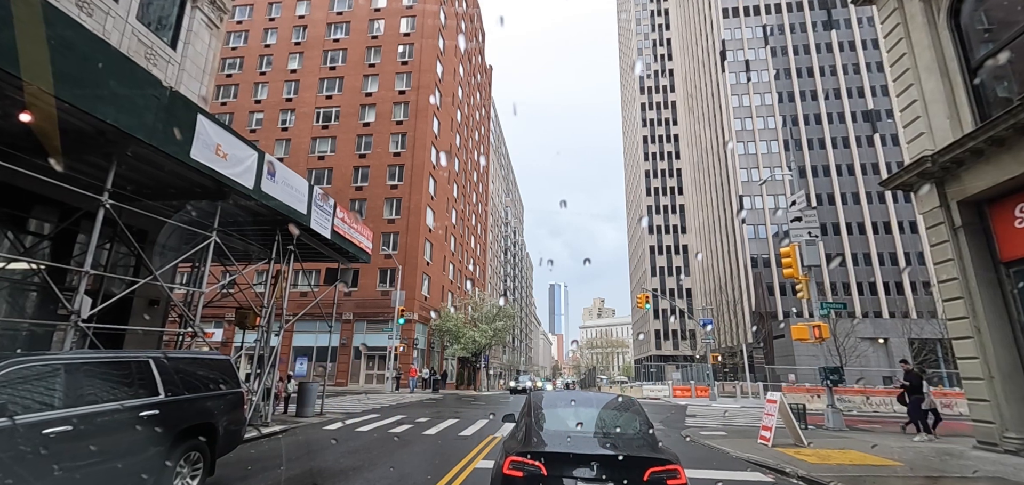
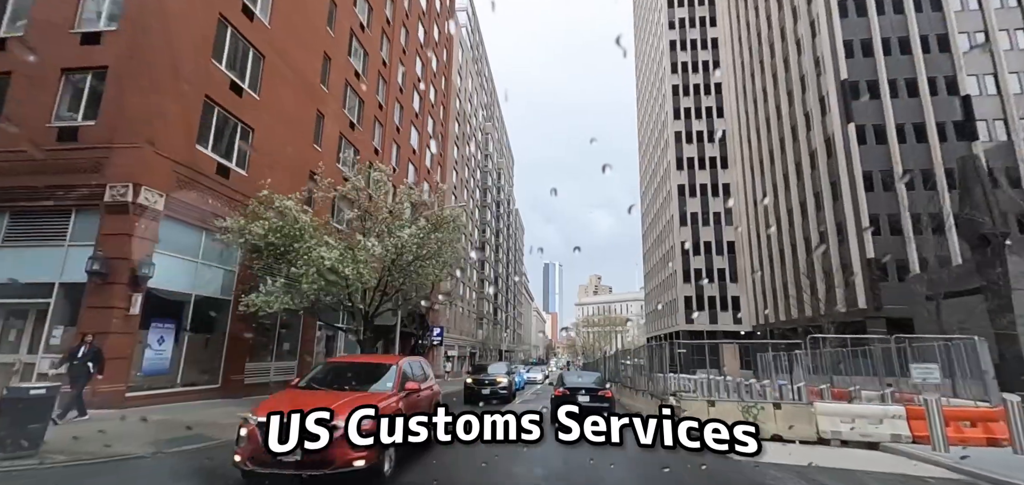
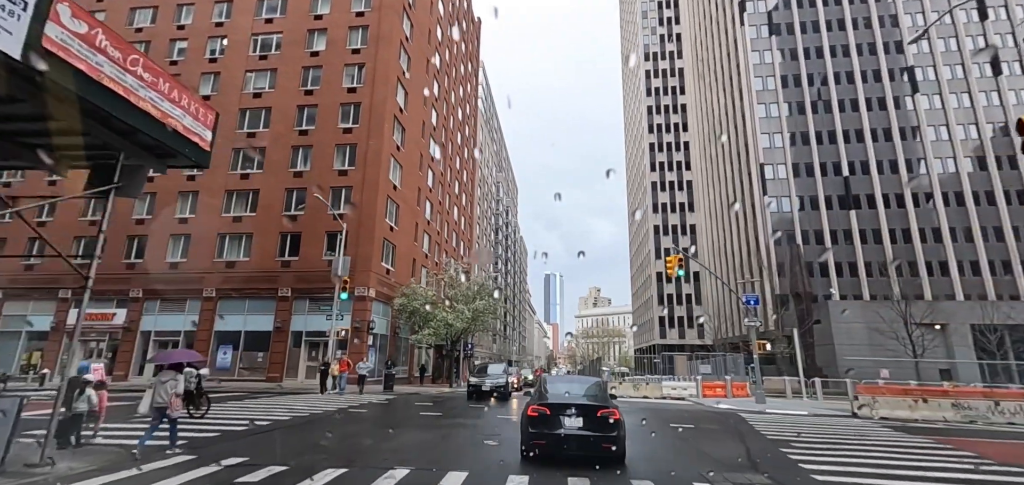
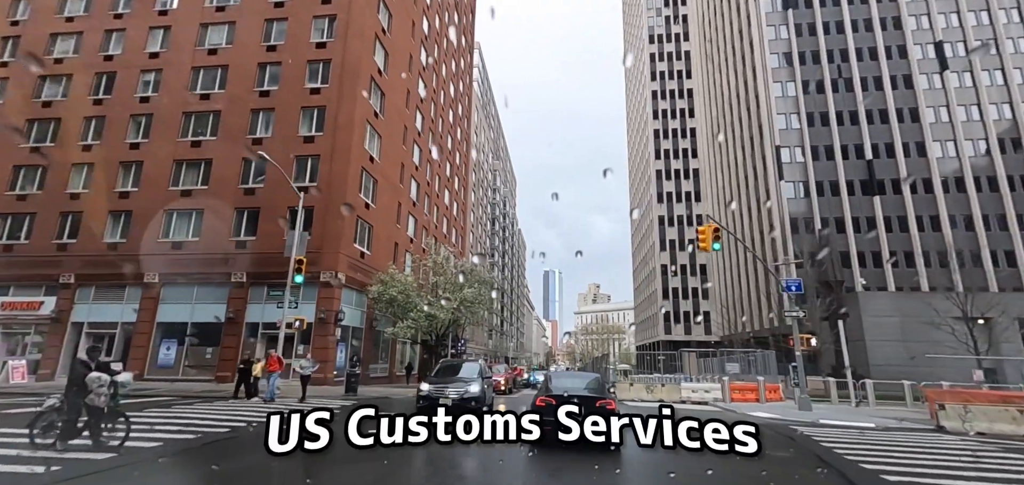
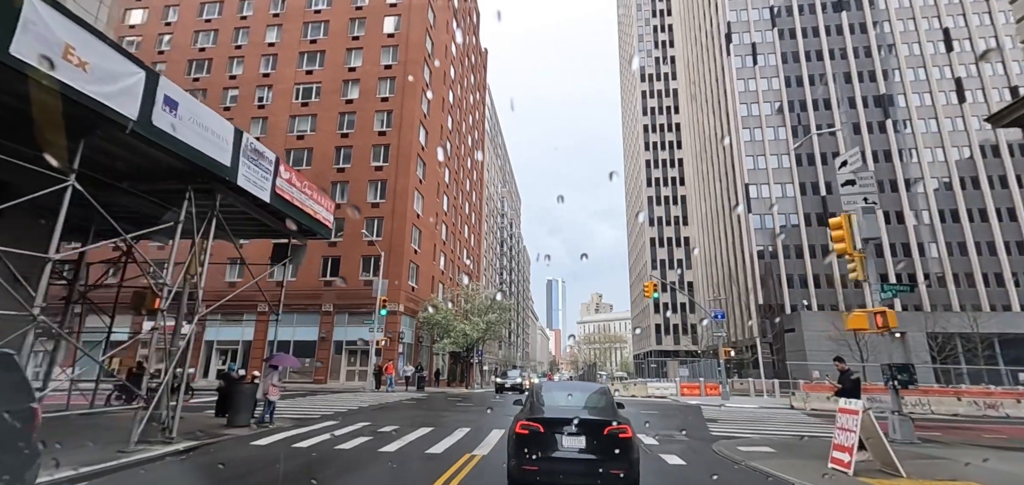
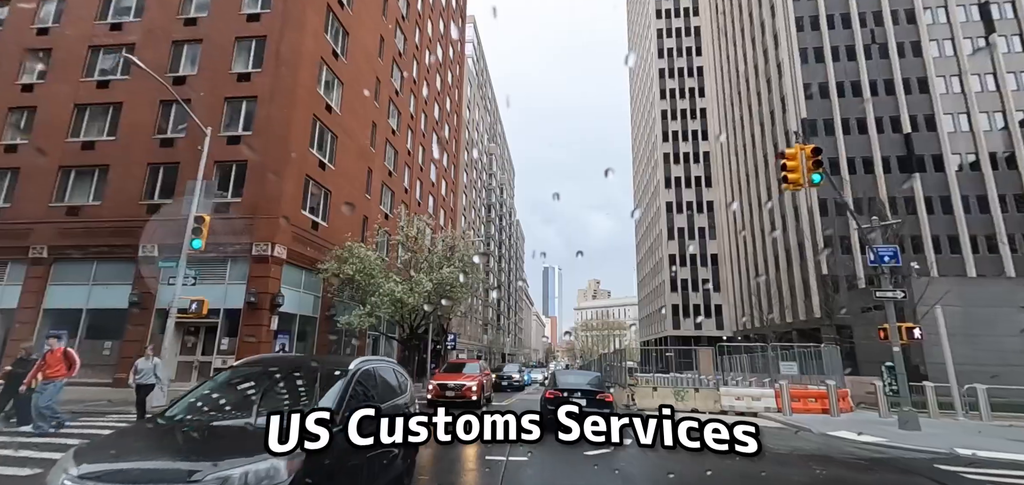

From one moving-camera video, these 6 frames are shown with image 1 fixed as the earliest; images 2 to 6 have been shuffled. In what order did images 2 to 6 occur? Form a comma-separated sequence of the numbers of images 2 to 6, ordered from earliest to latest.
5, 3, 4, 6, 2
